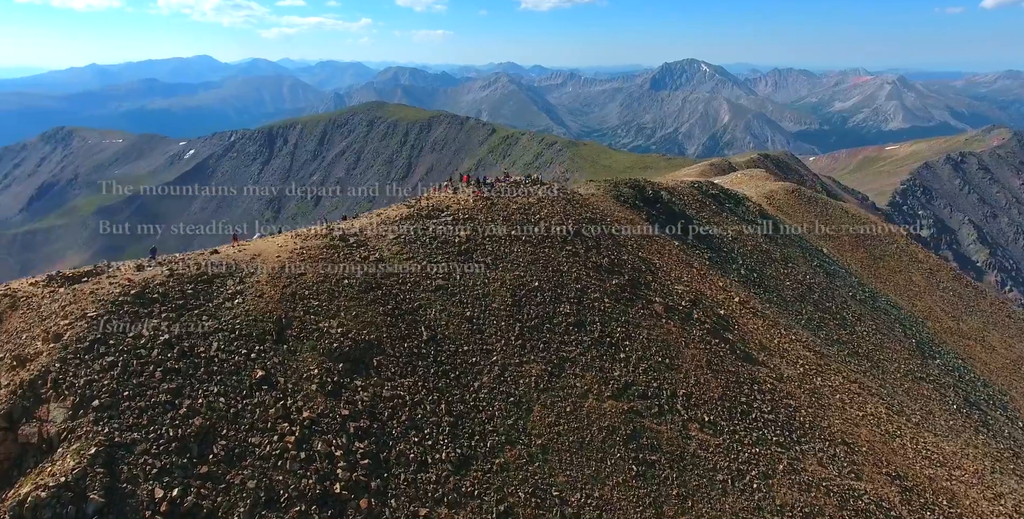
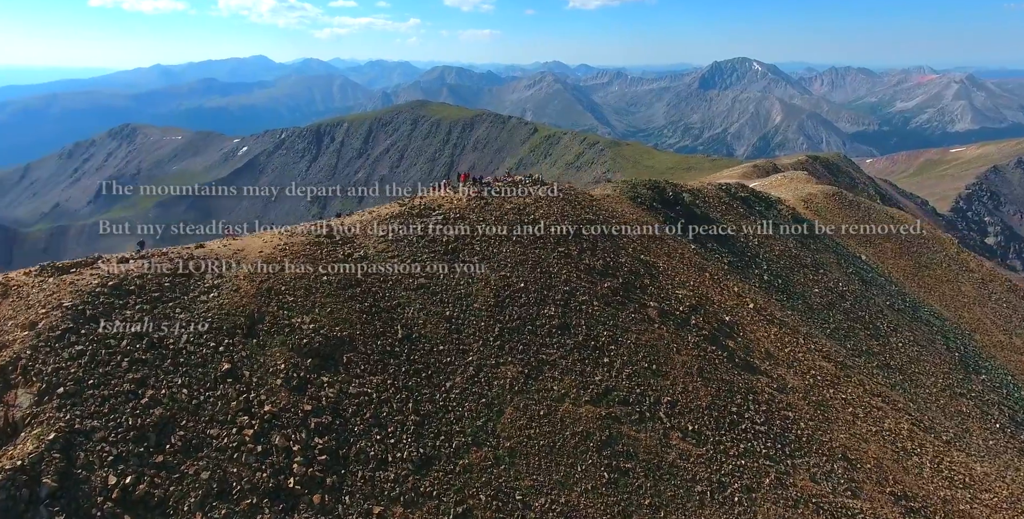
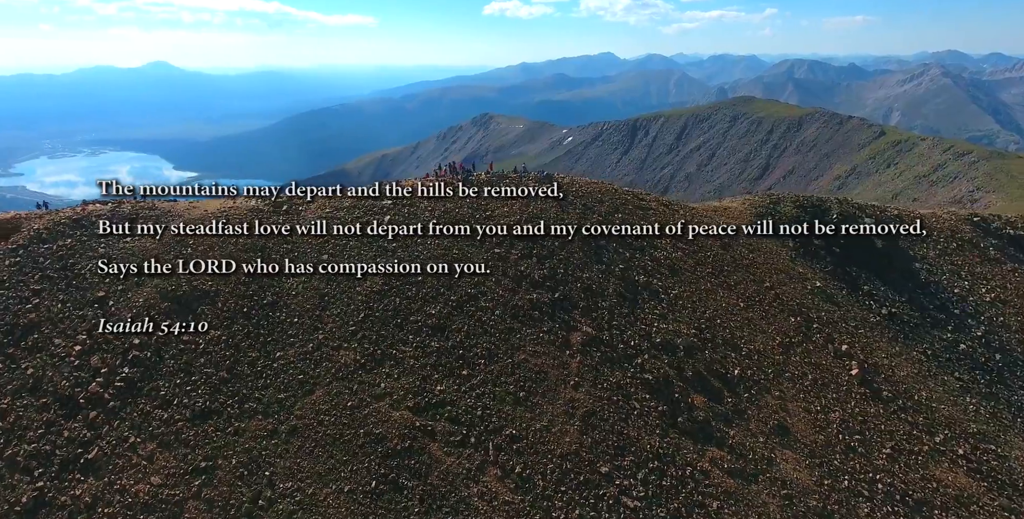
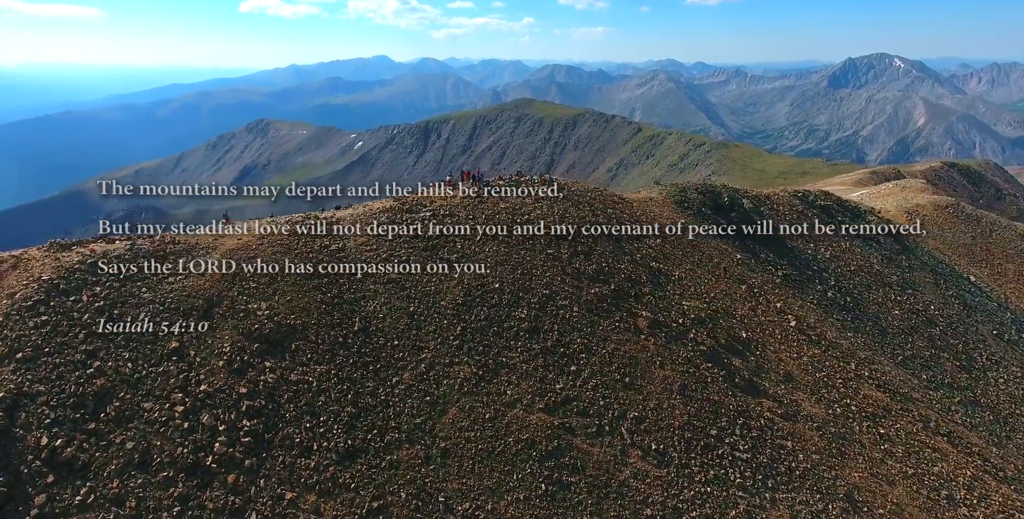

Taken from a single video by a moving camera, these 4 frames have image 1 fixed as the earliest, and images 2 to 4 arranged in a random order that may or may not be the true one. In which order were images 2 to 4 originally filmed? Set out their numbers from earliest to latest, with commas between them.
2, 4, 3
